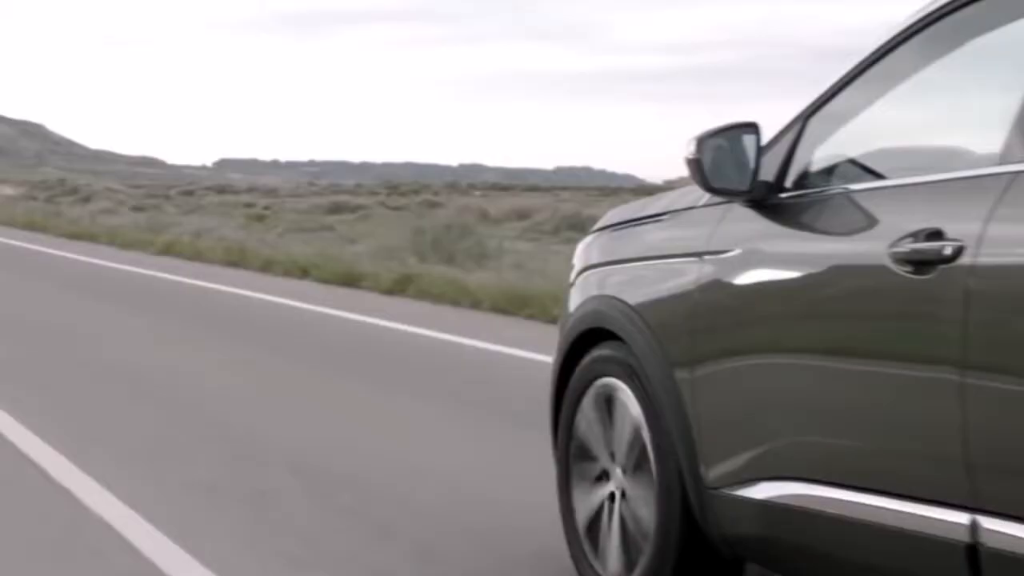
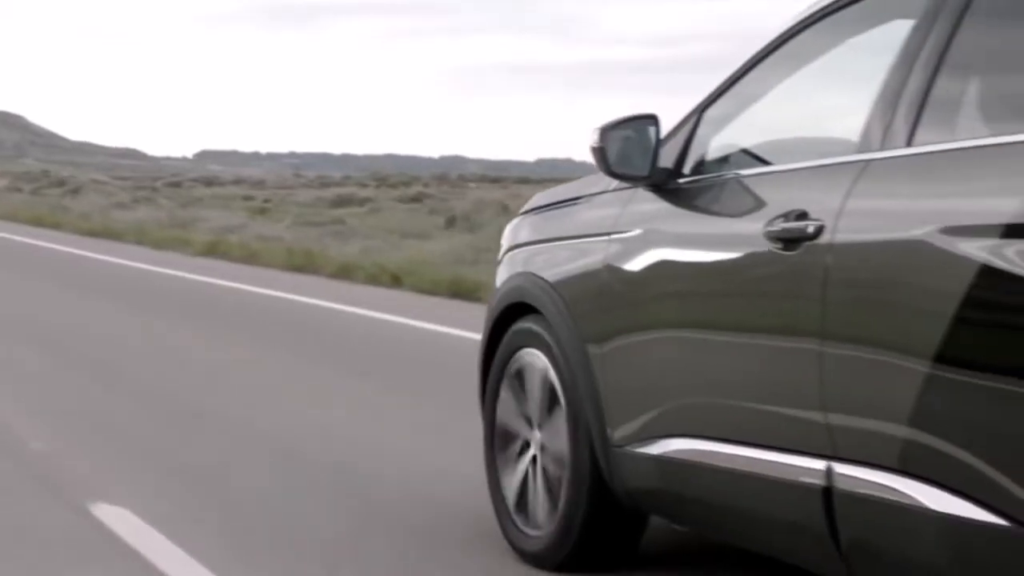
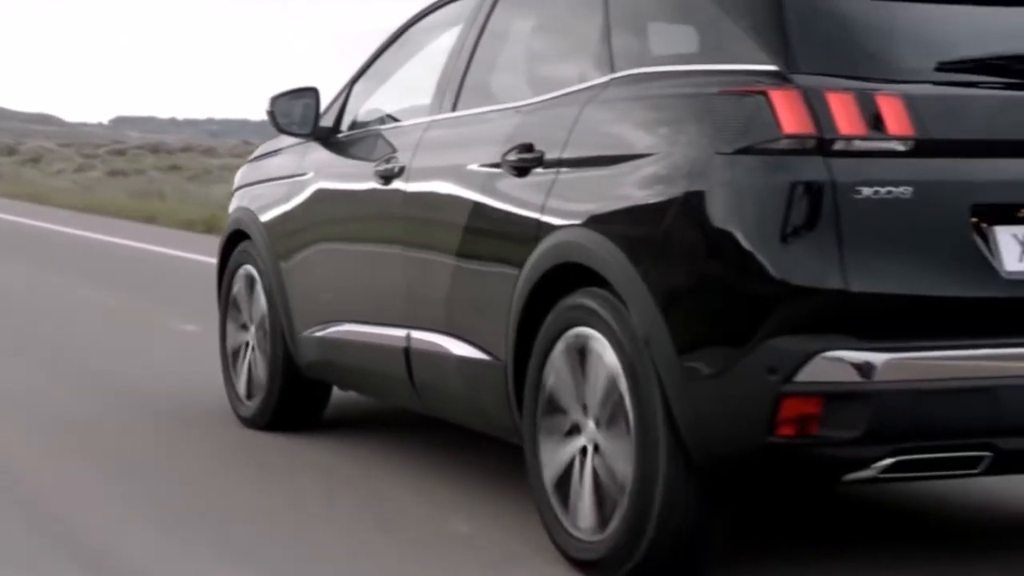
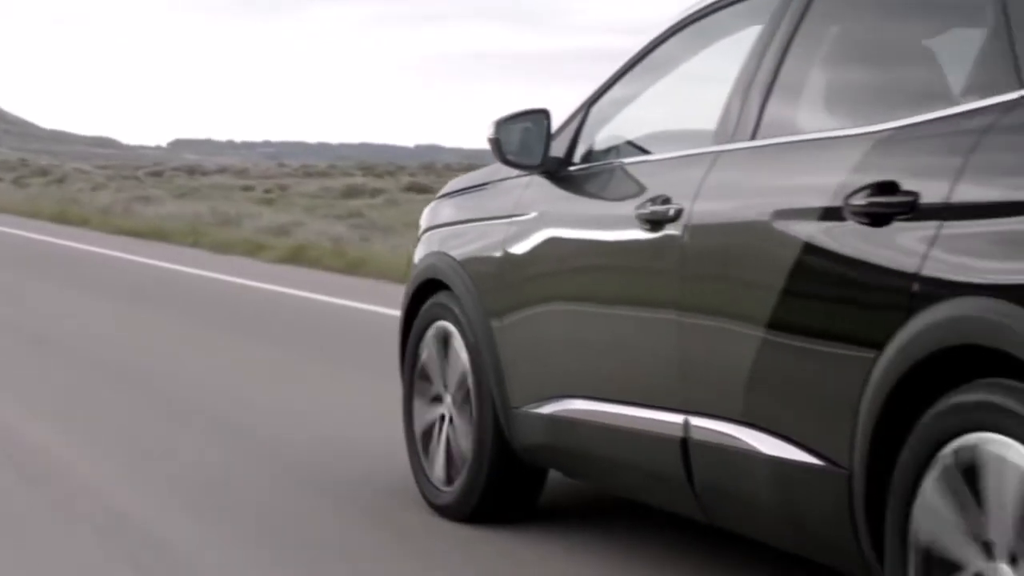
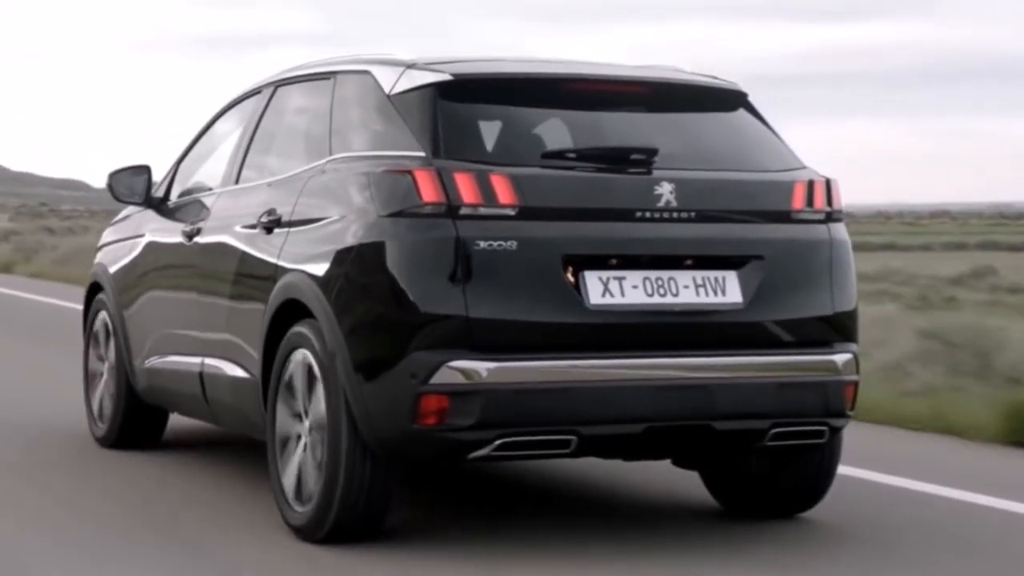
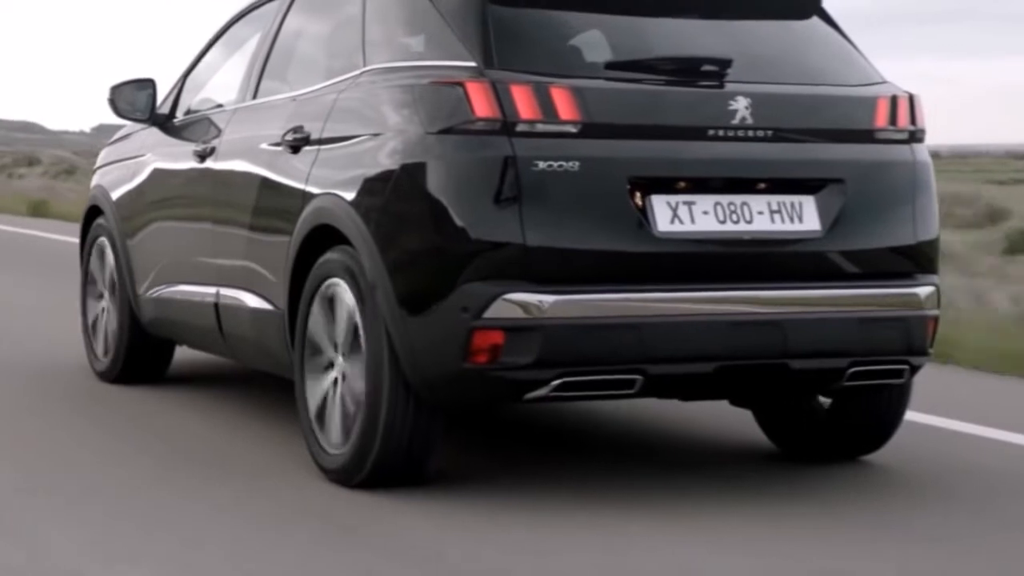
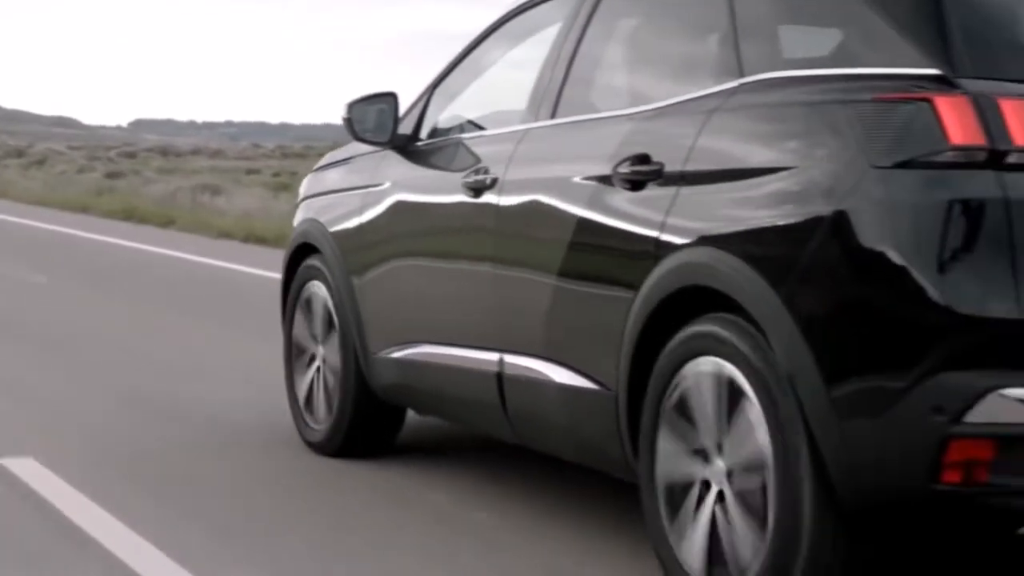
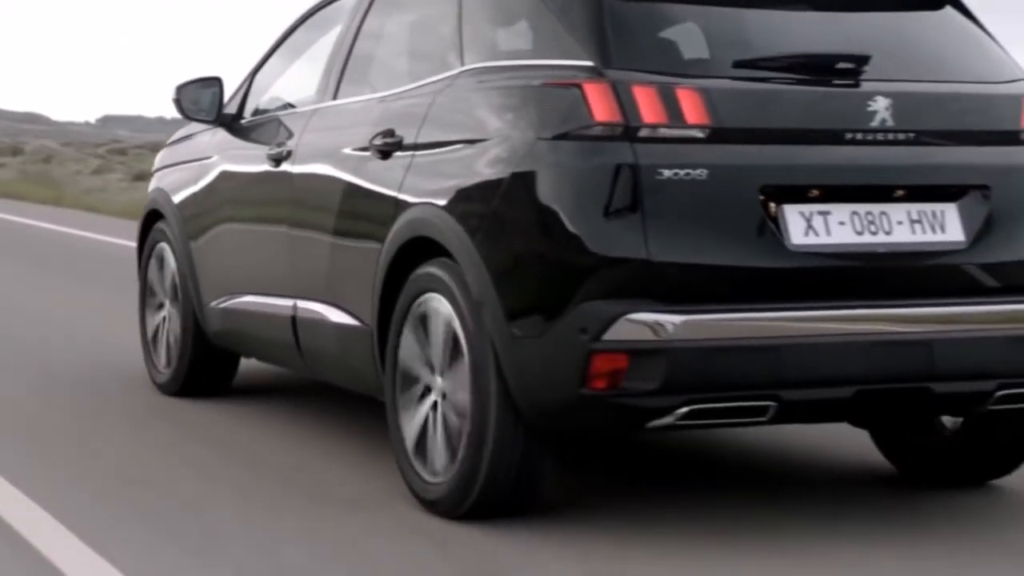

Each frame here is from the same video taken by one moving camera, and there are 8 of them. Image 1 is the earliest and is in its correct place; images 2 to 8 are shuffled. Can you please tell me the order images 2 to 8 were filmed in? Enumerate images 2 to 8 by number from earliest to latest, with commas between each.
2, 4, 7, 3, 8, 6, 5
